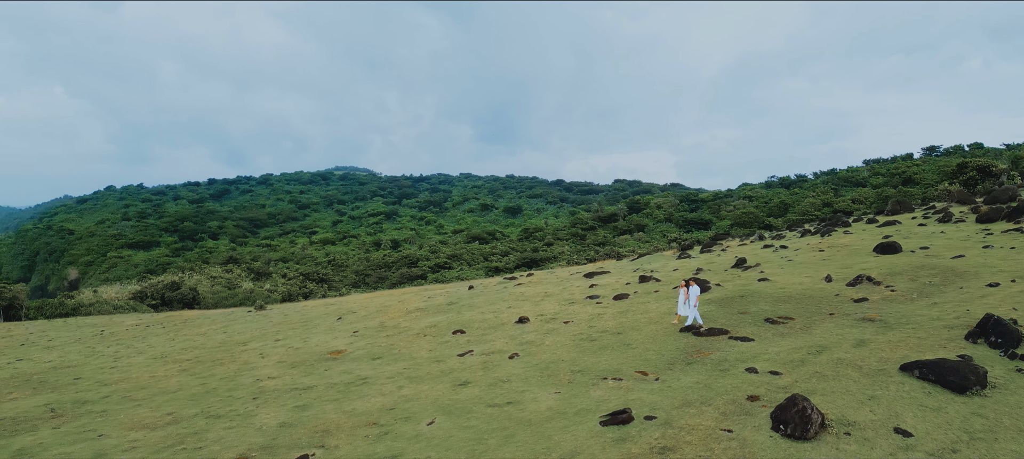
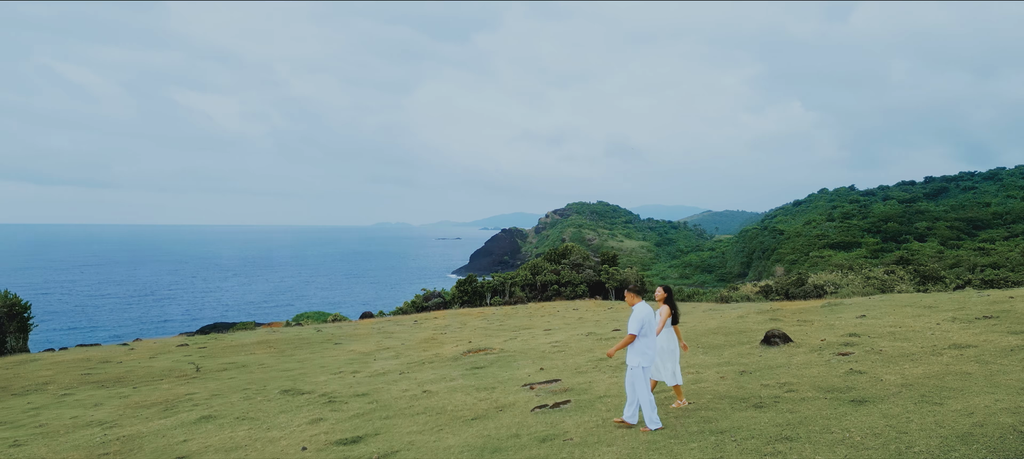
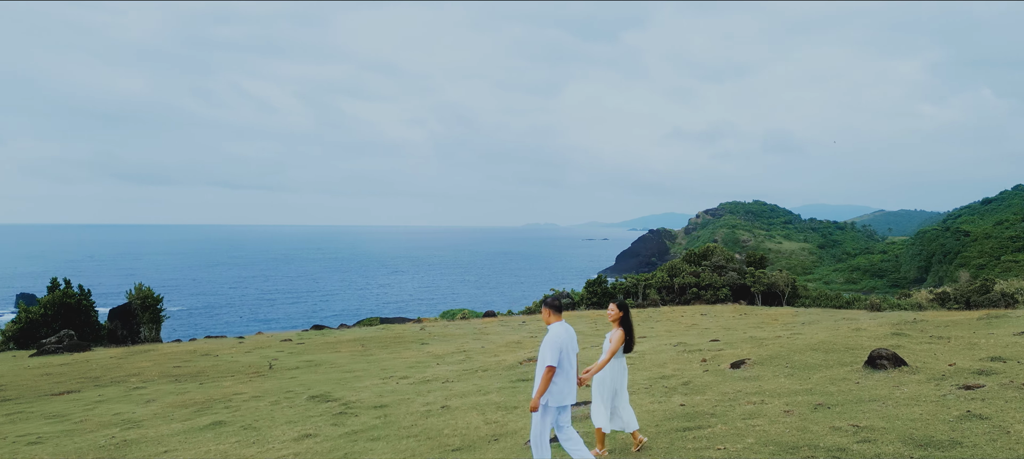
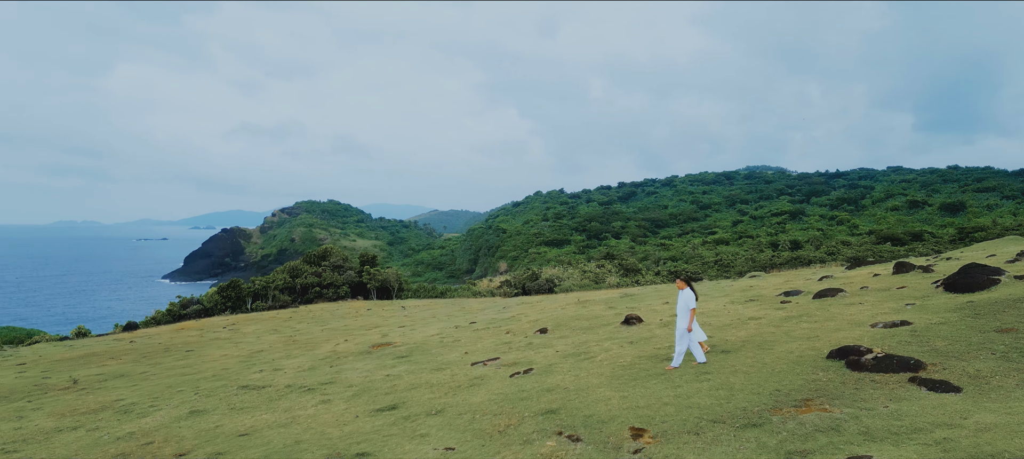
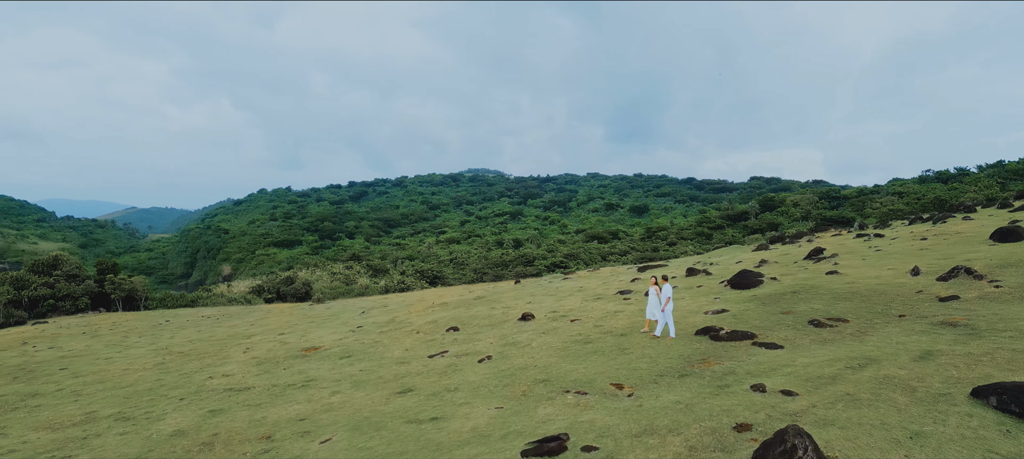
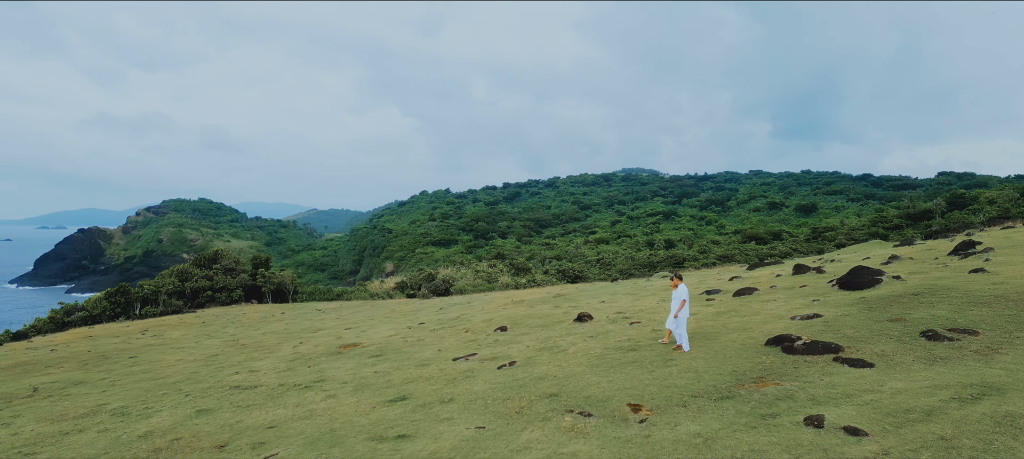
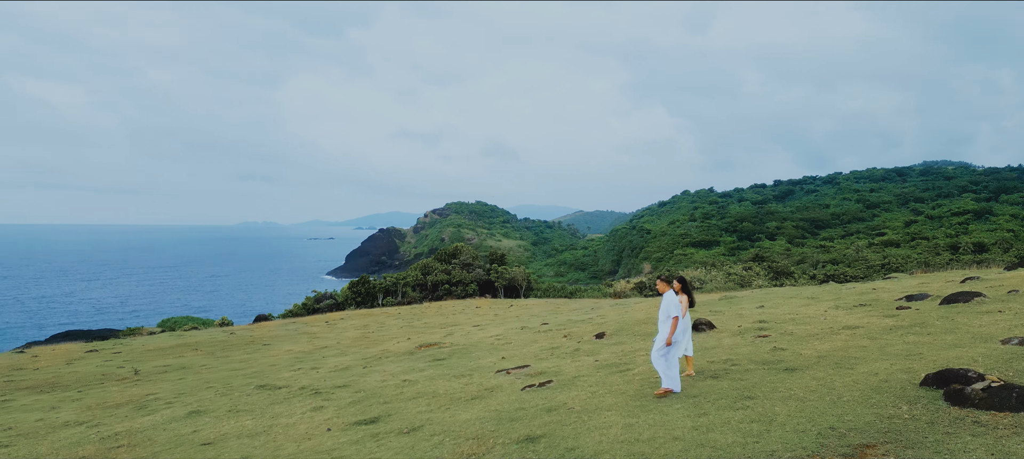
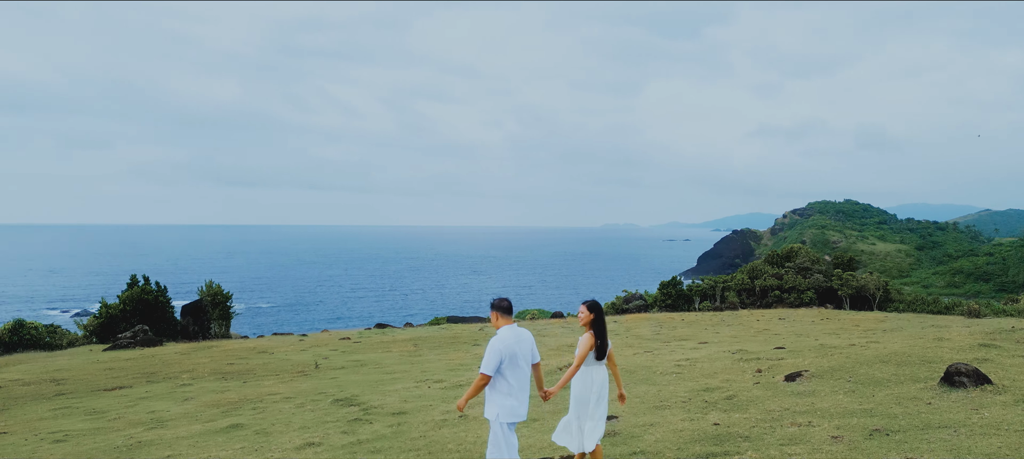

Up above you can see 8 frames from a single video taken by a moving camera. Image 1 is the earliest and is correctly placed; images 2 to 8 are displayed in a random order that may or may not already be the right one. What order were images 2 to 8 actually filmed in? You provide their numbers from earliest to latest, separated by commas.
5, 6, 4, 7, 2, 3, 8
